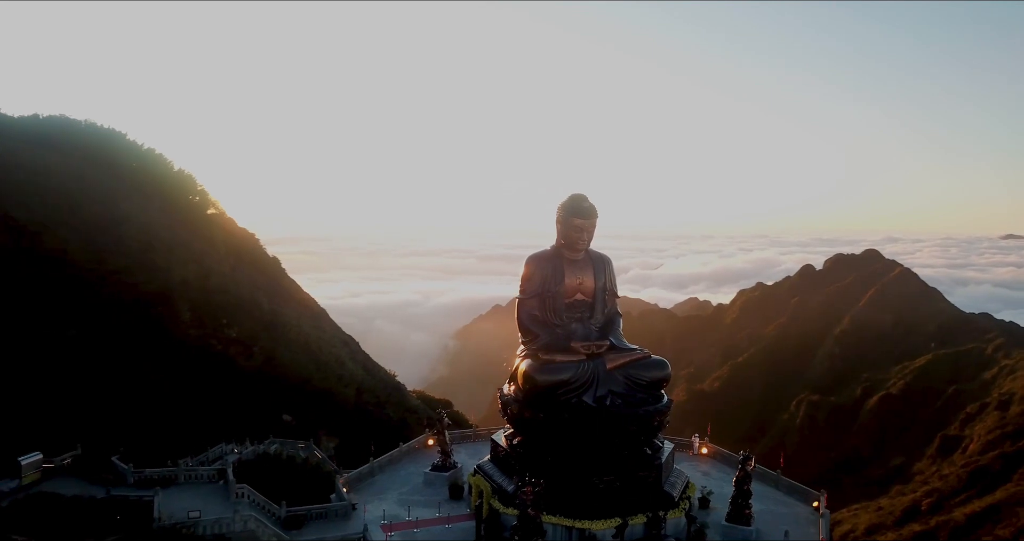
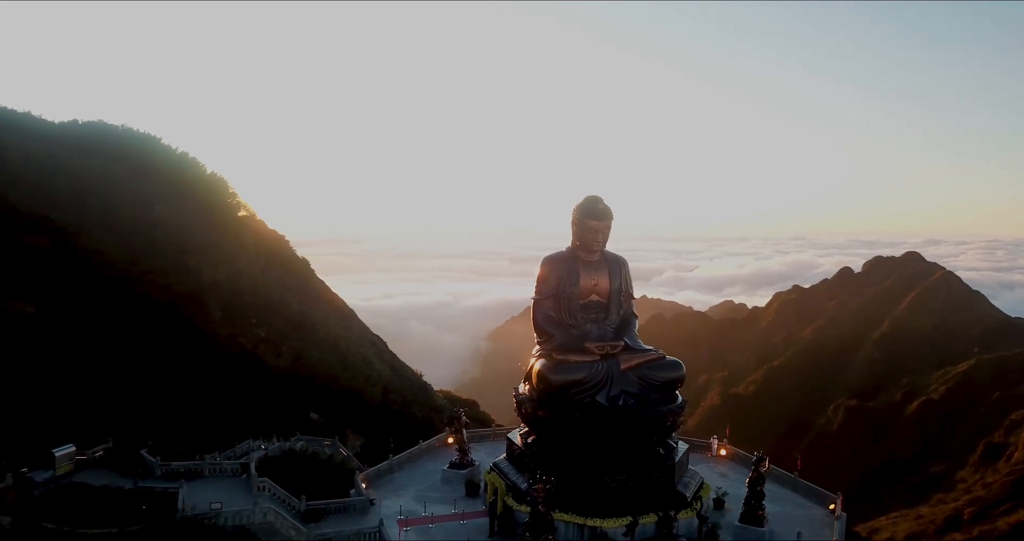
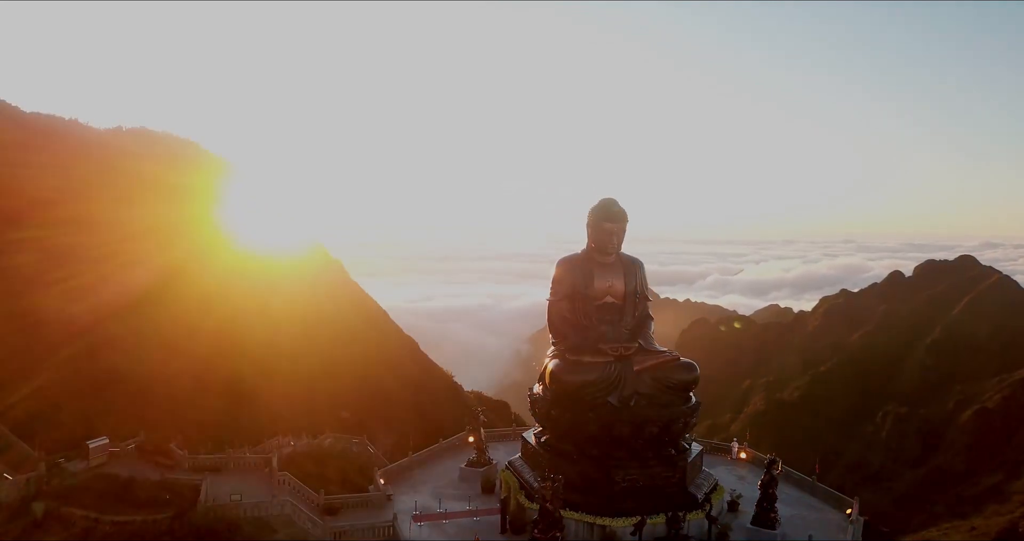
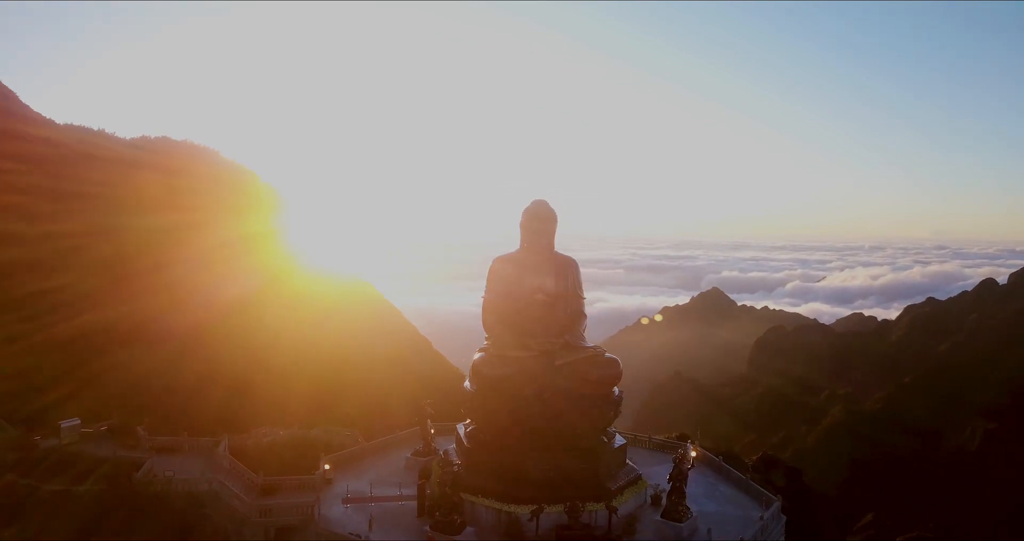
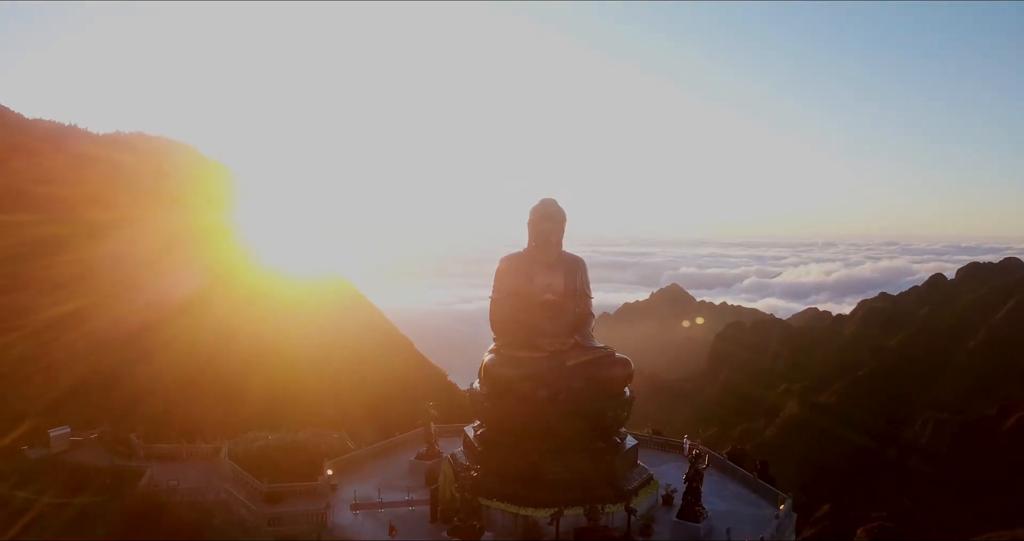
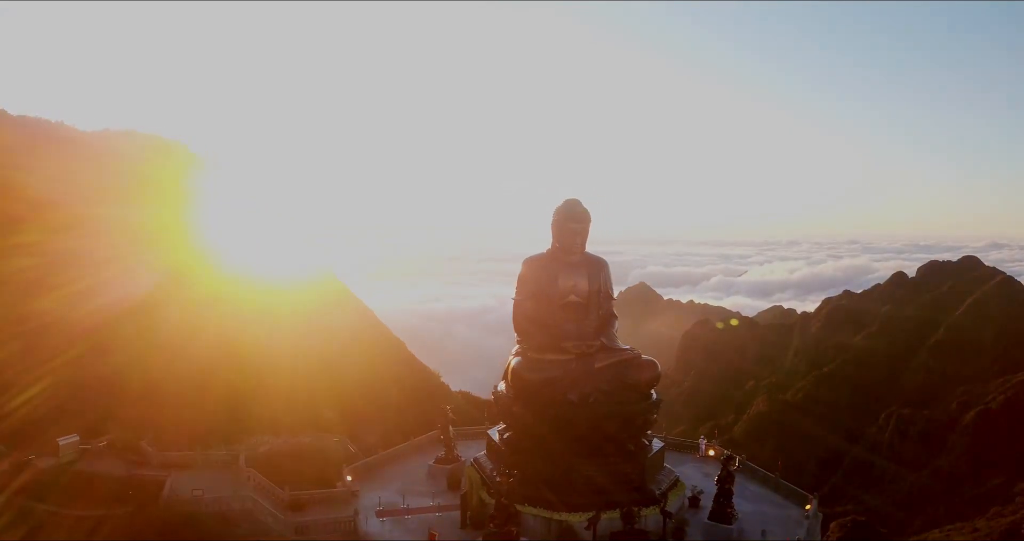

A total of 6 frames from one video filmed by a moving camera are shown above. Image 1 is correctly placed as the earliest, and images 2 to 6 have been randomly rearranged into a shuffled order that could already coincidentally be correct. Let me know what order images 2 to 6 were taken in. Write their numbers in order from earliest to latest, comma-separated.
2, 3, 6, 5, 4
